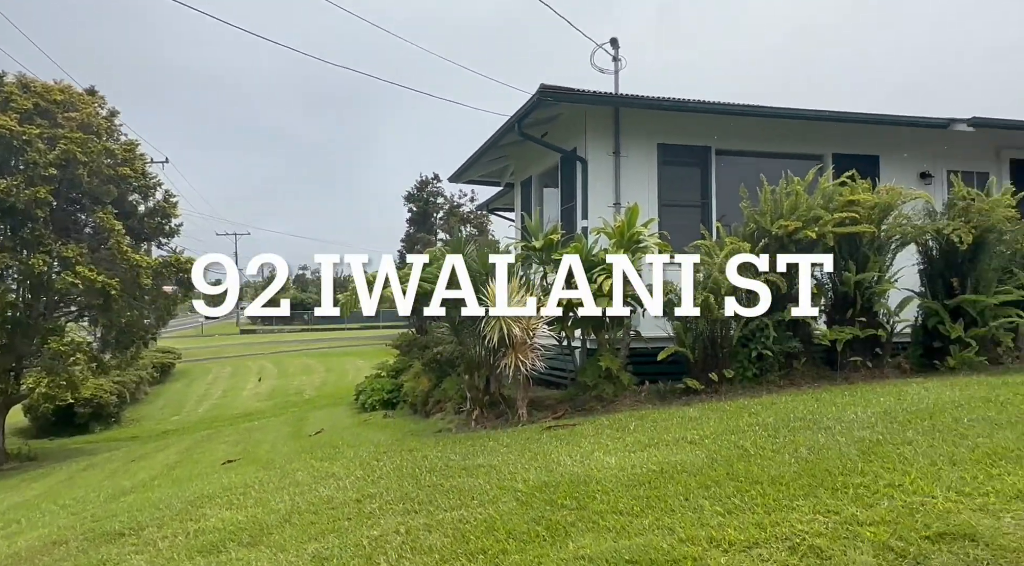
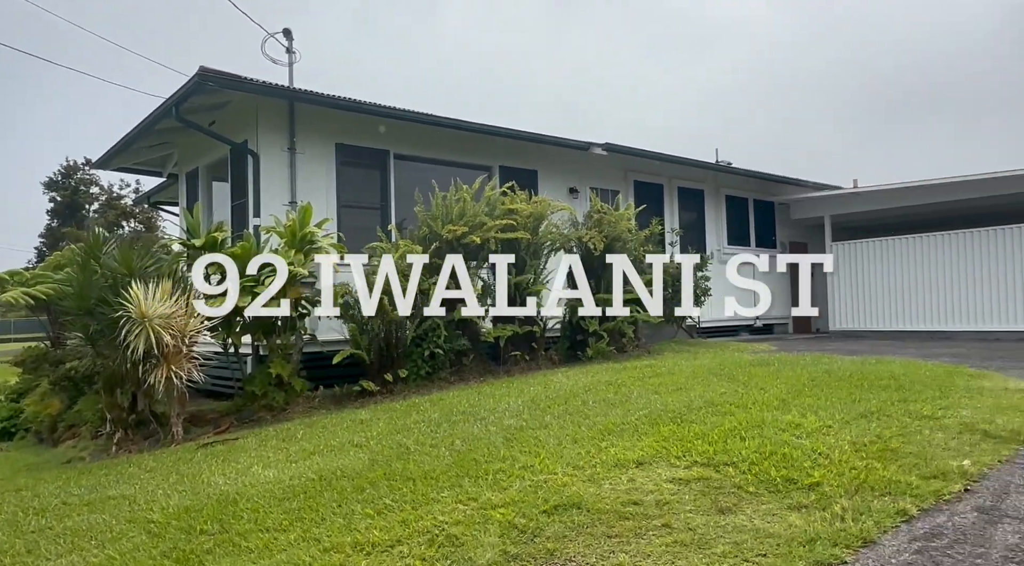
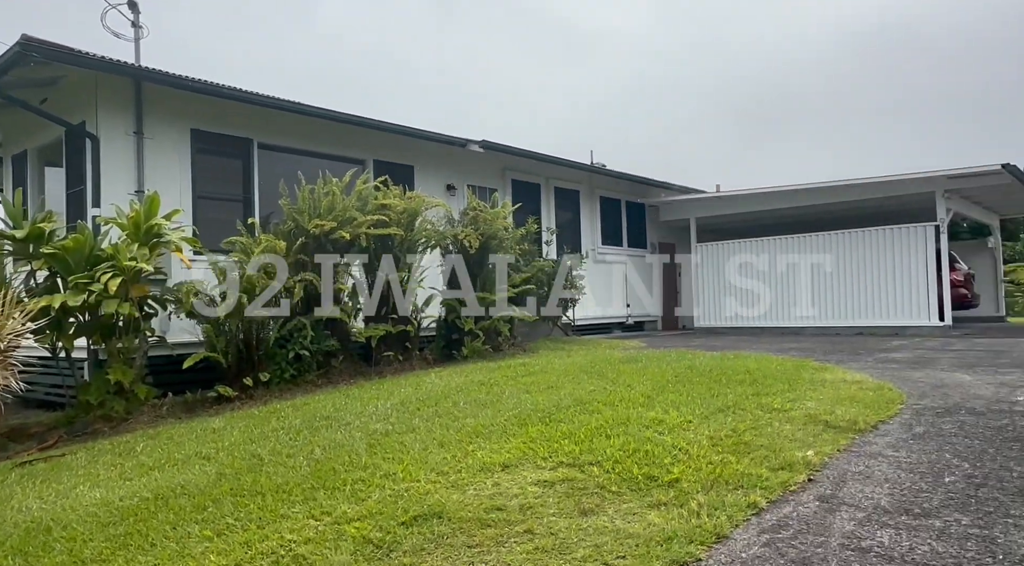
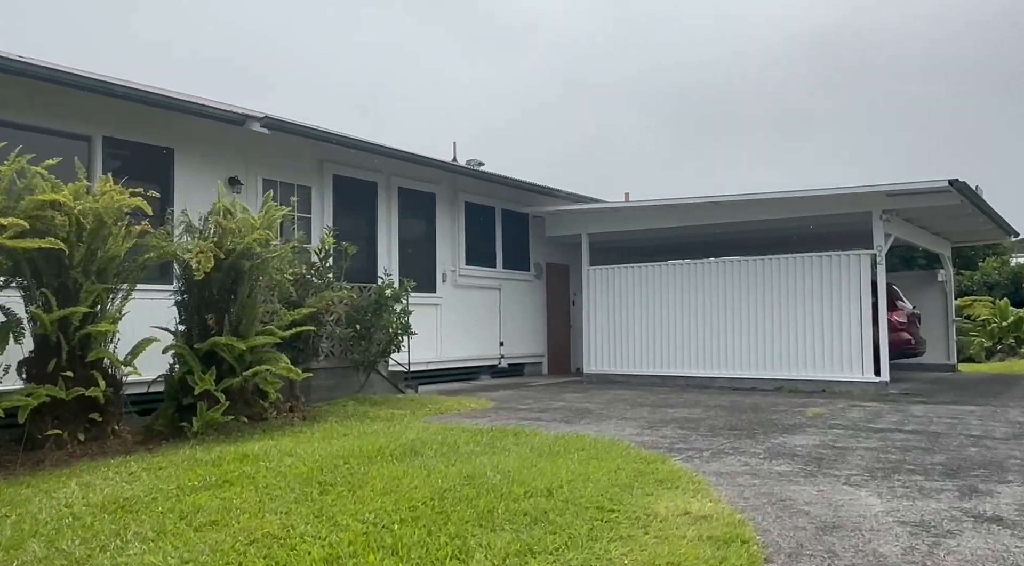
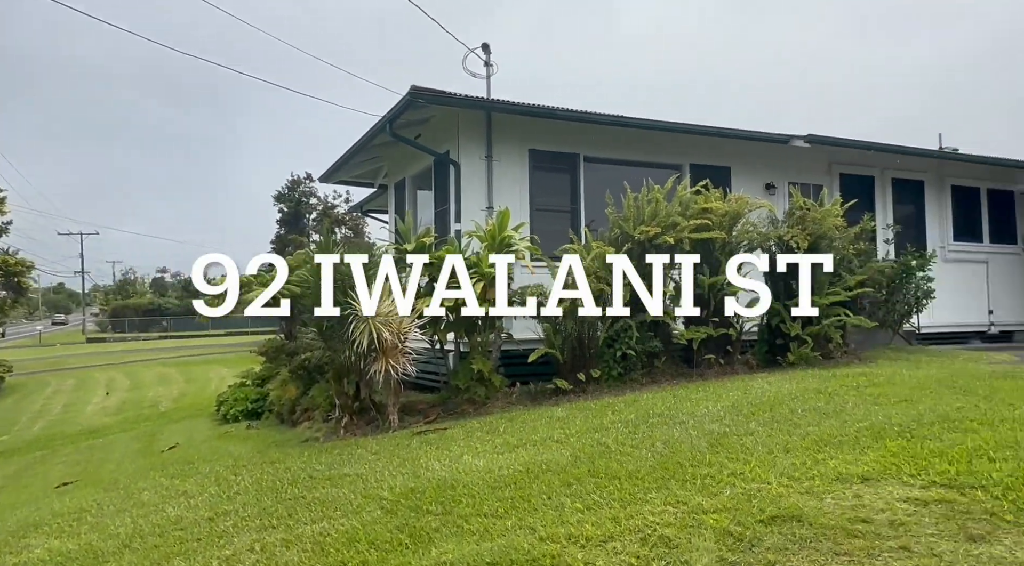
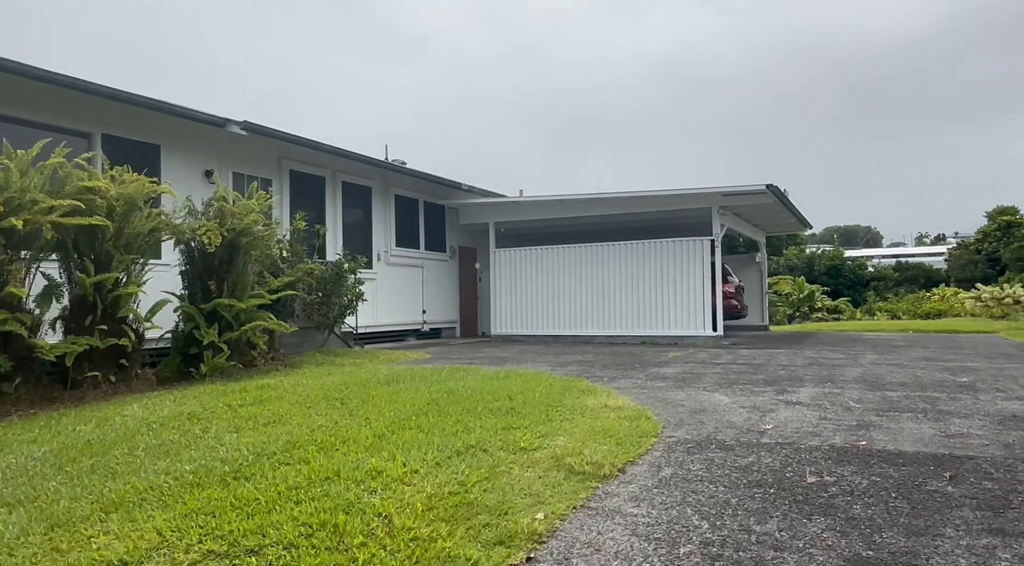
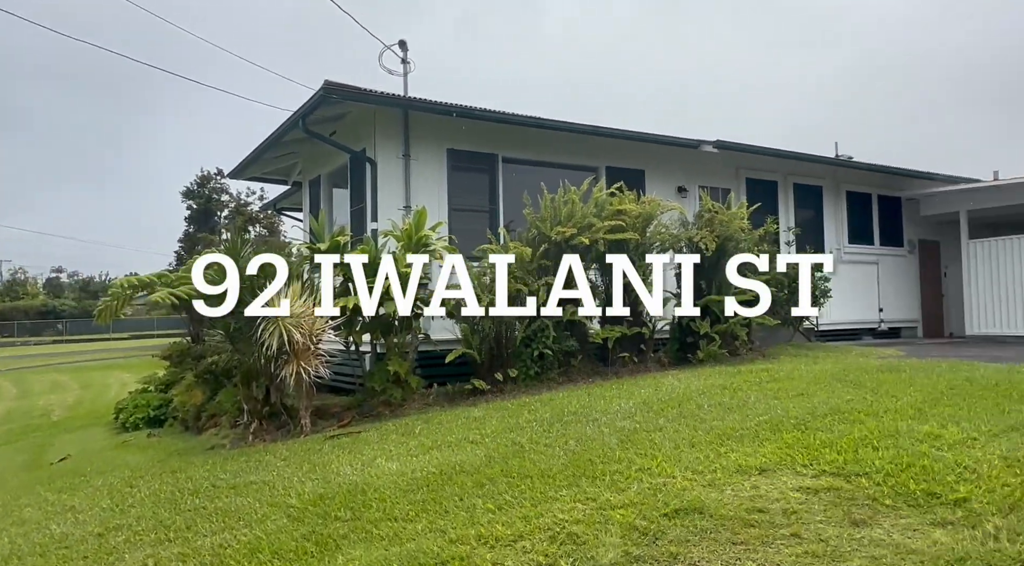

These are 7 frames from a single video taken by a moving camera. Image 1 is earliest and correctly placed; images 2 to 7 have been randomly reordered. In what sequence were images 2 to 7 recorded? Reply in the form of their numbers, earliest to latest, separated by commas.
5, 7, 2, 3, 6, 4
